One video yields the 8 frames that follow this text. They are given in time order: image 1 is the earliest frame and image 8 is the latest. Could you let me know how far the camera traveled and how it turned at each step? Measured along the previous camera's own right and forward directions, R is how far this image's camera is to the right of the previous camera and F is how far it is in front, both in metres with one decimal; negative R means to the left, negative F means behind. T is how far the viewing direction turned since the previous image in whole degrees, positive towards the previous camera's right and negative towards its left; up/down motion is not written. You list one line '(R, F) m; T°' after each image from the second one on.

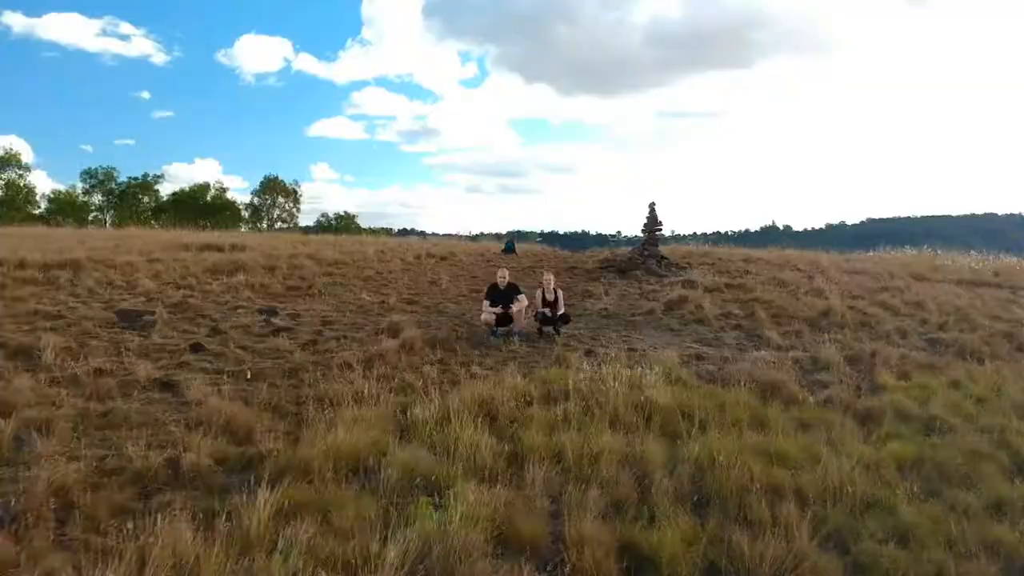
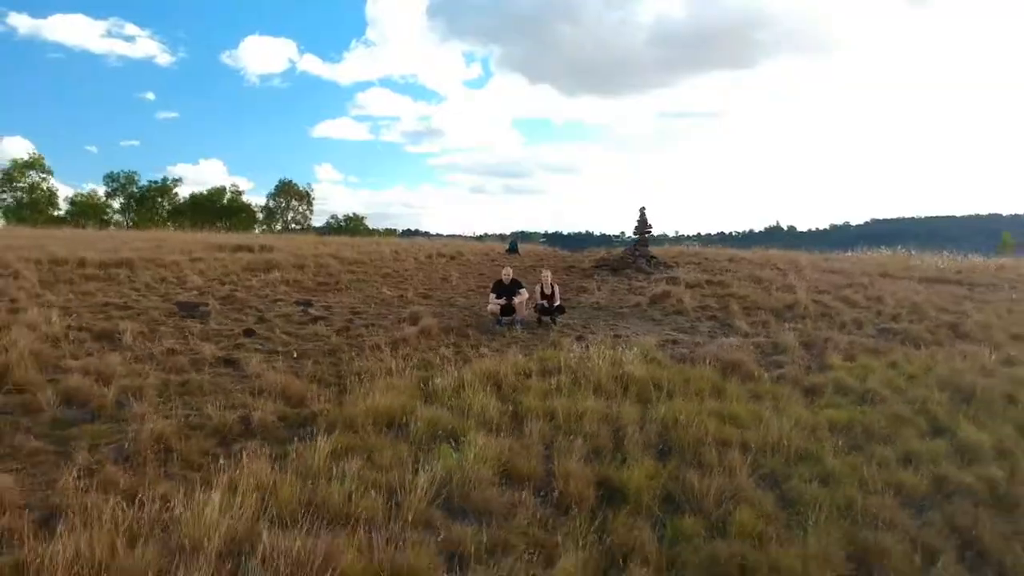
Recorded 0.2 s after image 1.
(0.0, -0.5) m; 0°
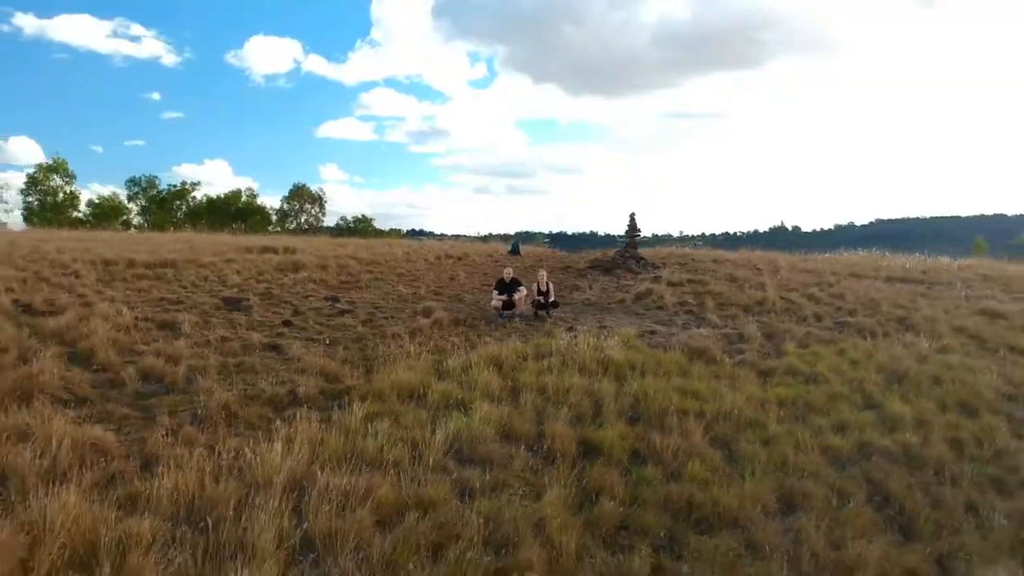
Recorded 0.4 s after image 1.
(0.0, -0.6) m; 0°
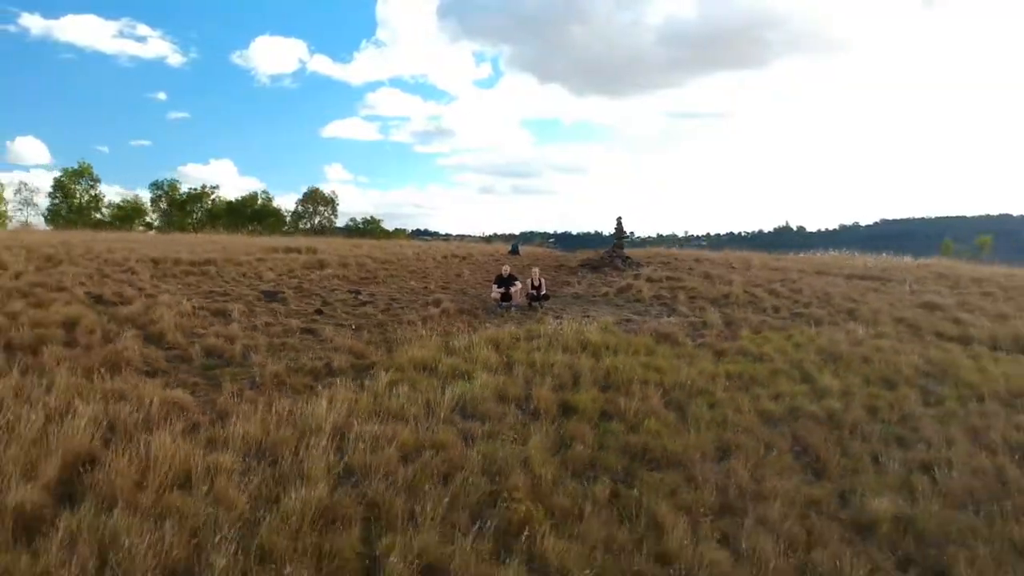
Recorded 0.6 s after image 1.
(0.0, -0.8) m; 0°
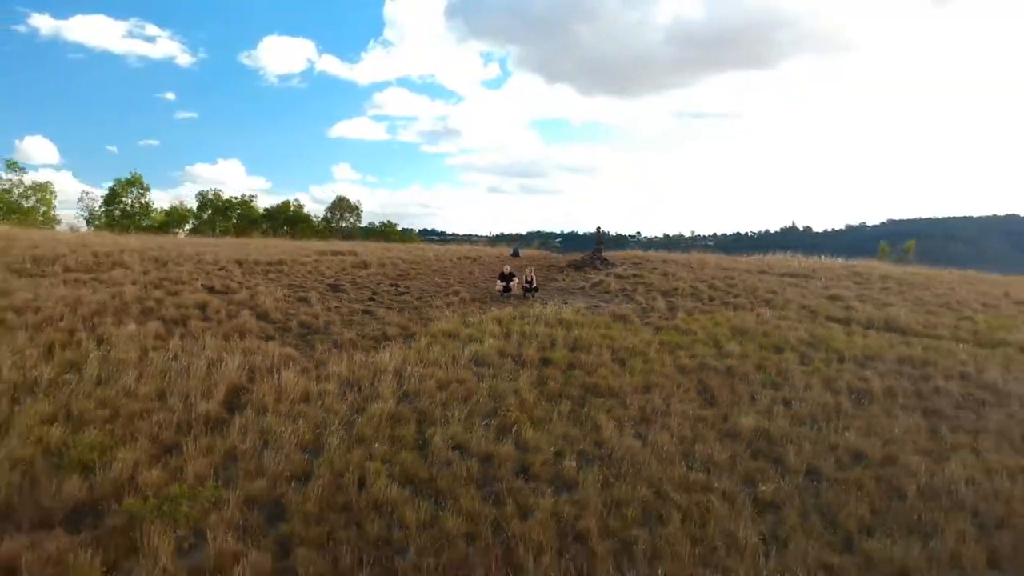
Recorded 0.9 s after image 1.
(+0.1, -1.9) m; 0°
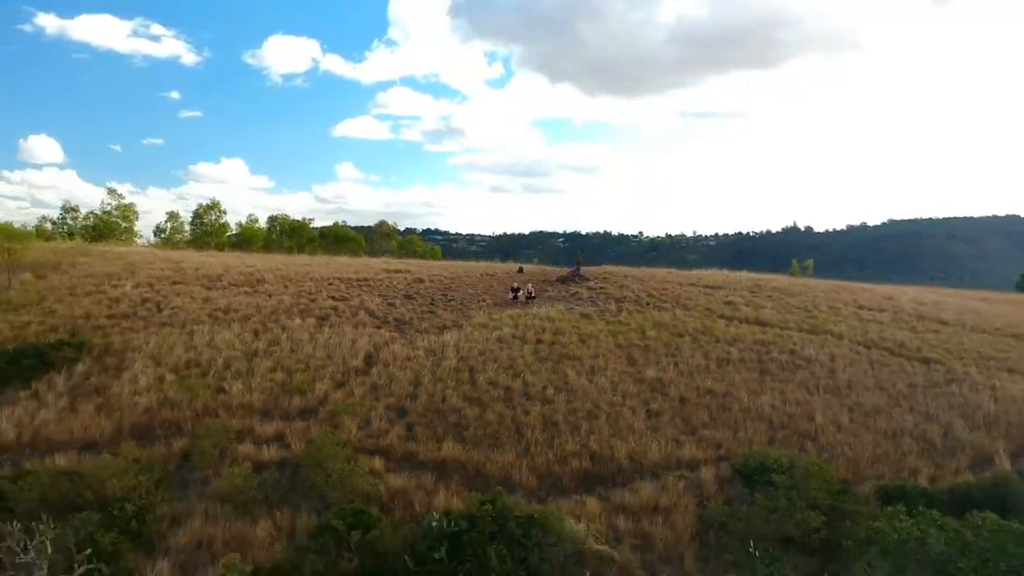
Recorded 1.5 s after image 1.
(0.0, -4.1) m; 0°
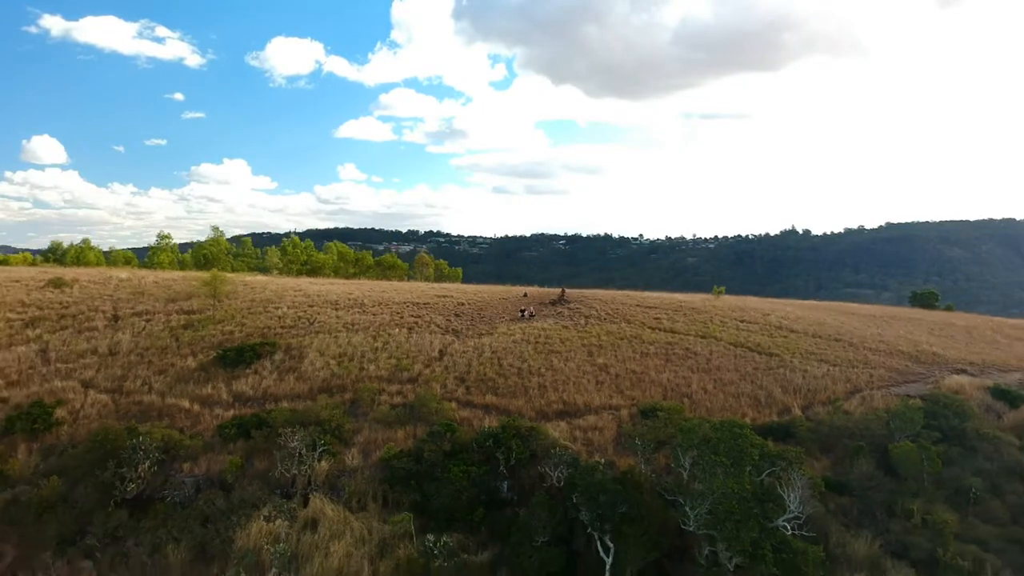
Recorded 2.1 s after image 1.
(-0.1, -7.1) m; 0°
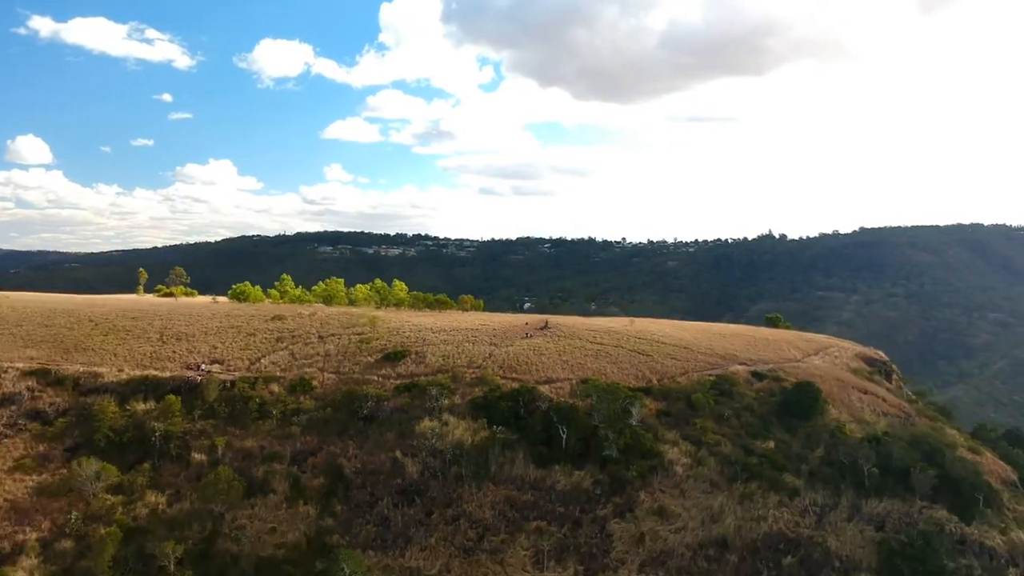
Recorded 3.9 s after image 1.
(-0.9, -18.6) m; +1°
